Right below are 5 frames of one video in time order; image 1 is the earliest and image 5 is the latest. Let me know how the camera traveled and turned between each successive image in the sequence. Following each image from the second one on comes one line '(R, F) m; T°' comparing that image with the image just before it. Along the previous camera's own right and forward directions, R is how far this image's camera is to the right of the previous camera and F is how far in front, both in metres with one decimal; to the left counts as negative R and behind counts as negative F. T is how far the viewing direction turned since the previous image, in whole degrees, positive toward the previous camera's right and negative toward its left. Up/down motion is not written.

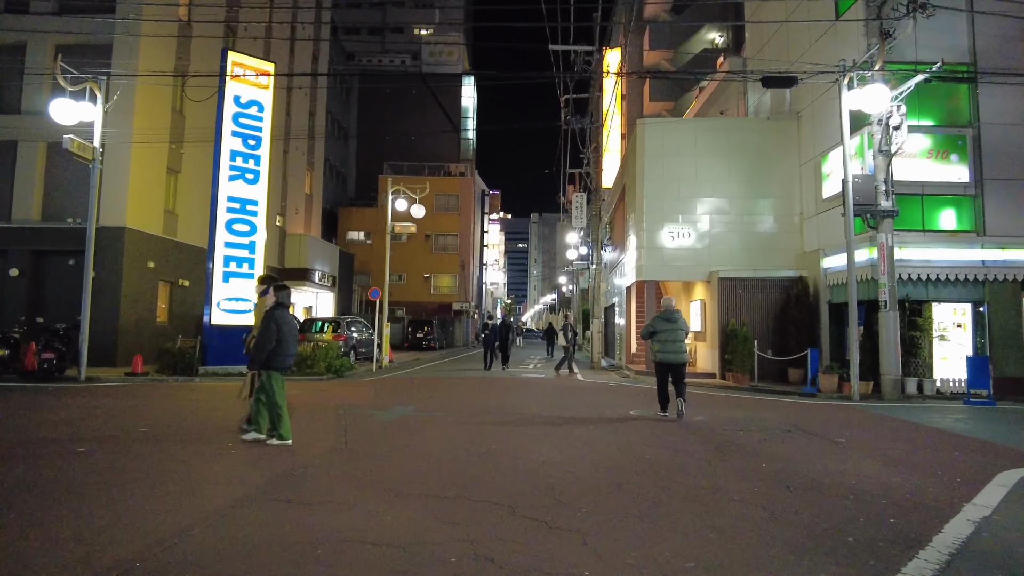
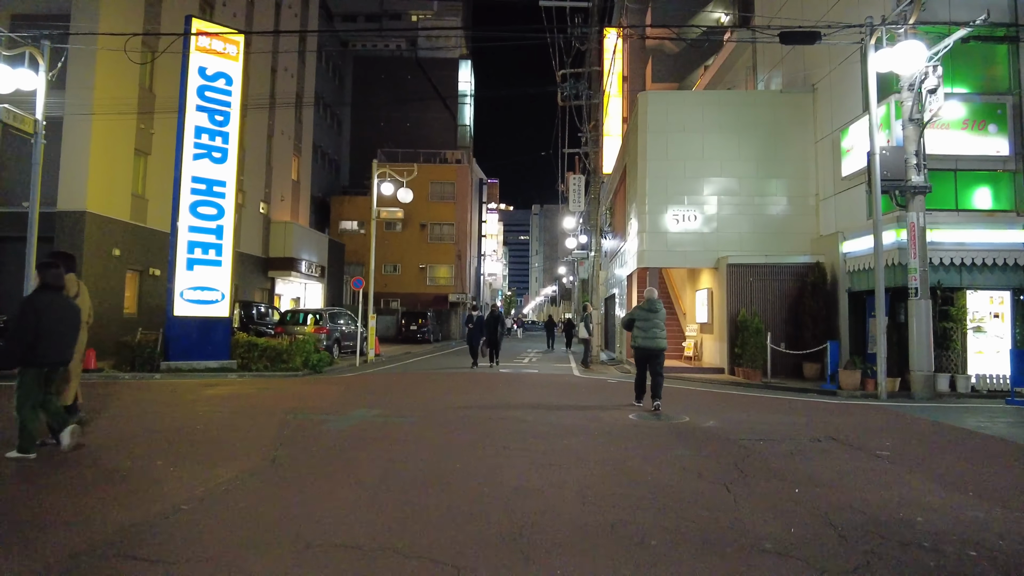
(+0.3, +1.3) m; 0°
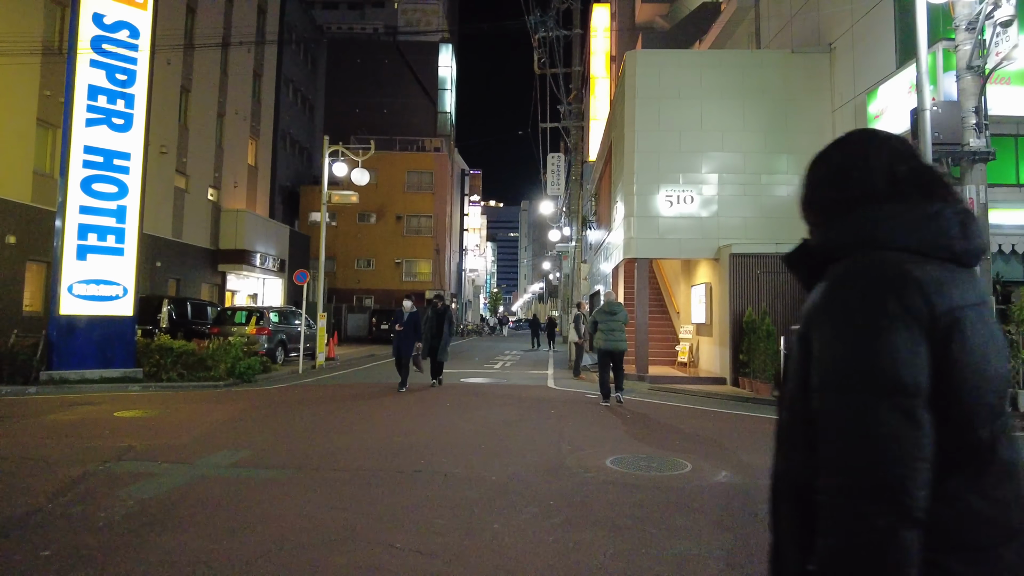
(+0.6, +2.5) m; +1°
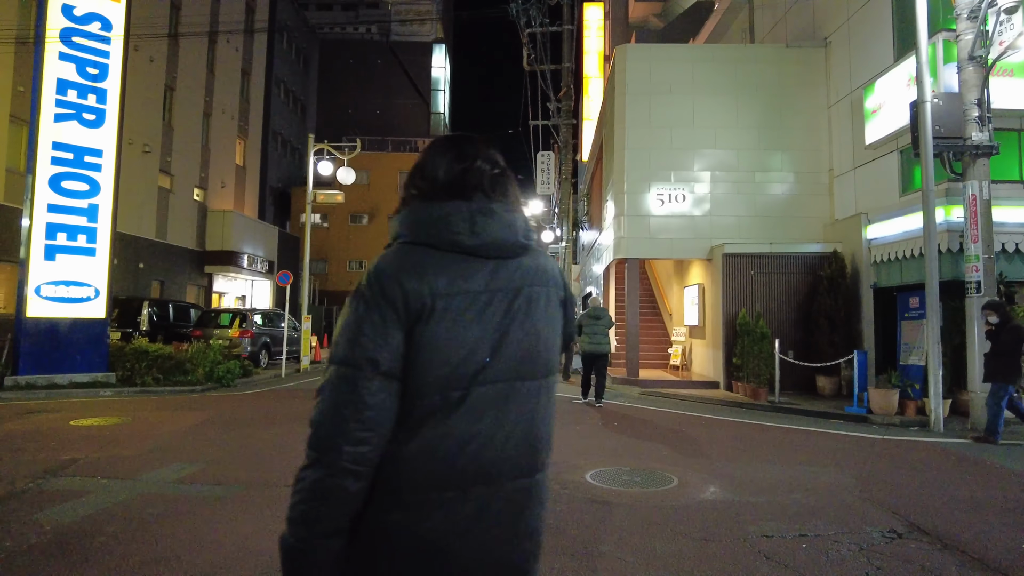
(+0.2, +0.4) m; 0°
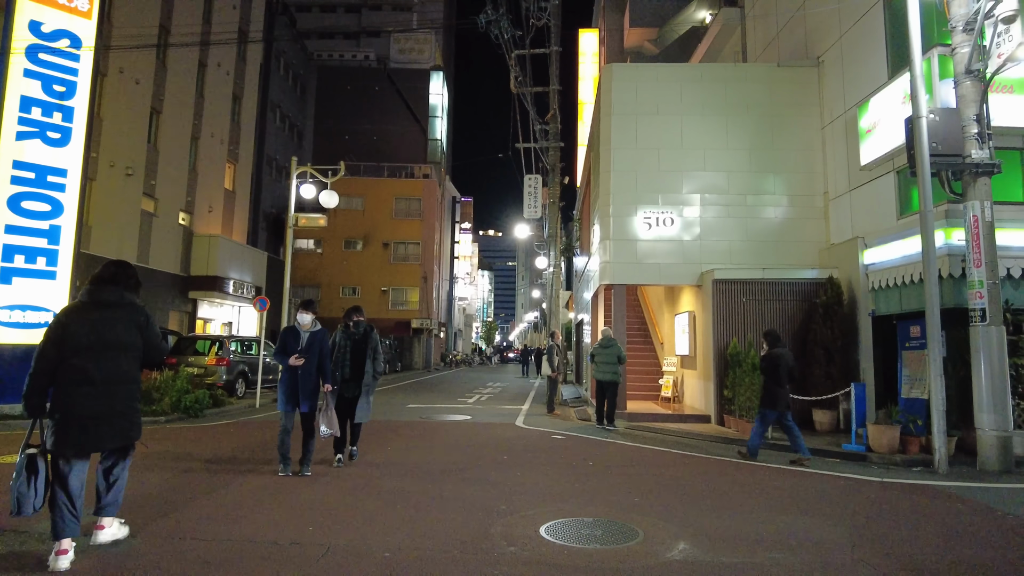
(+0.4, +0.6) m; 0°
